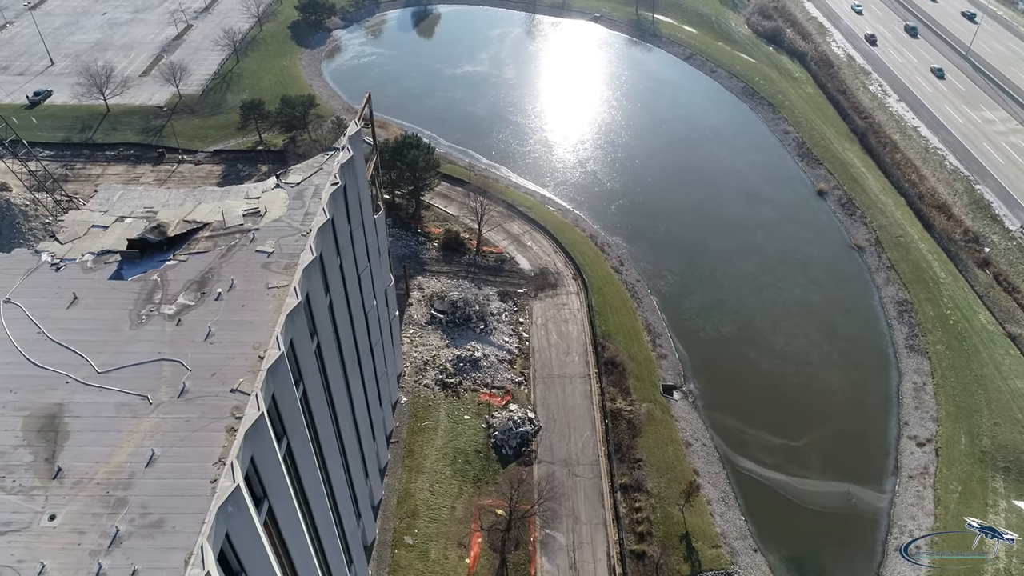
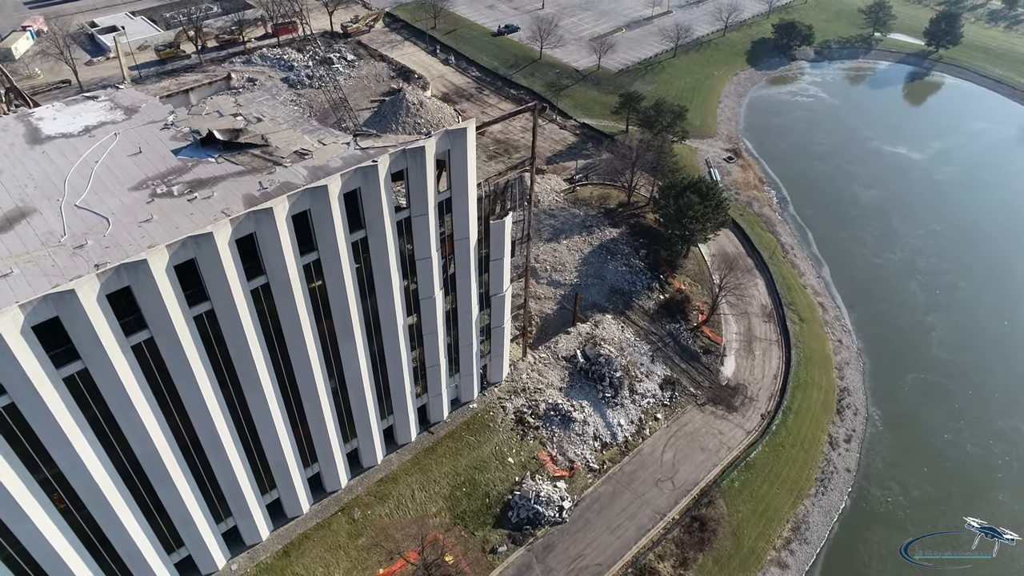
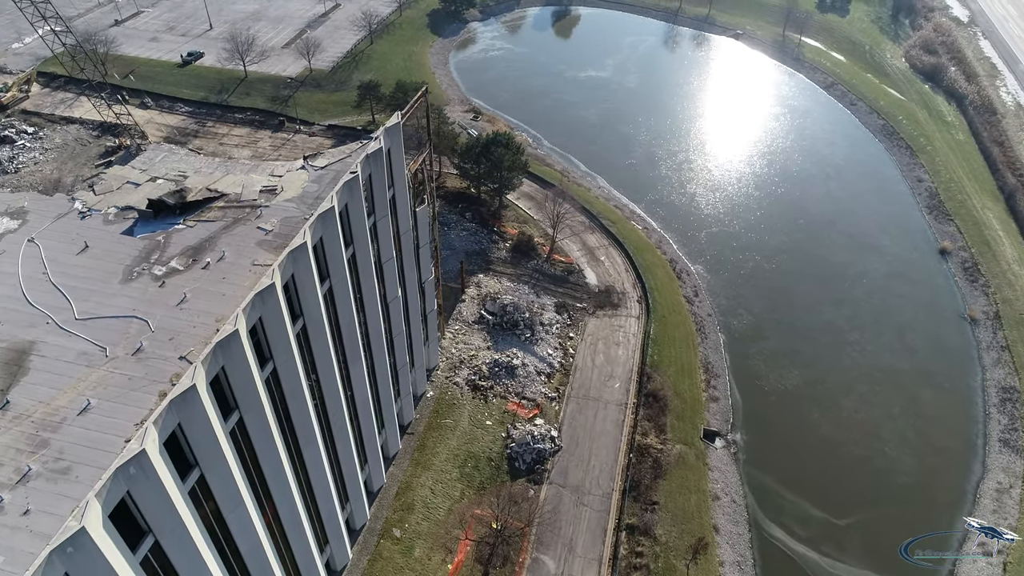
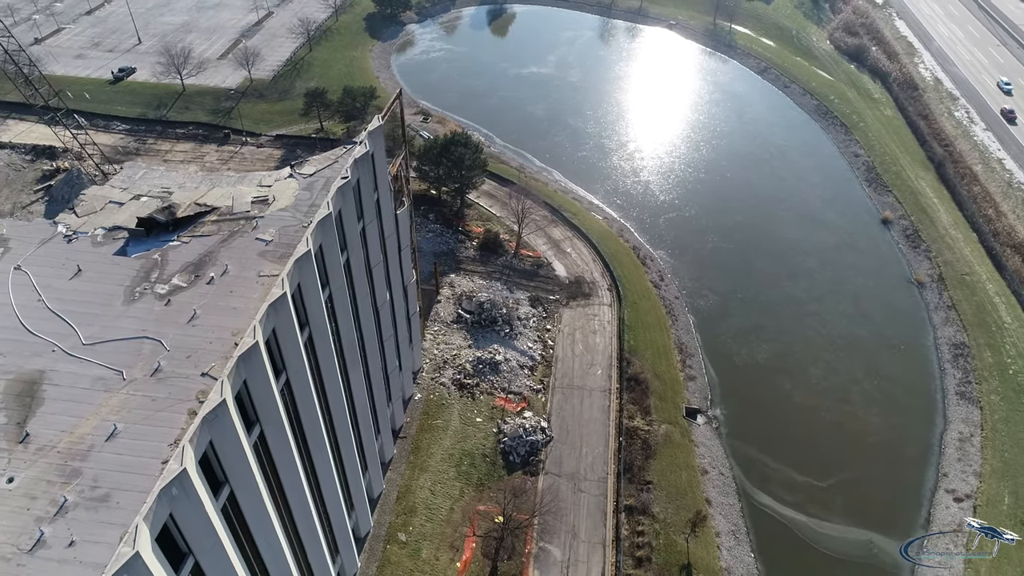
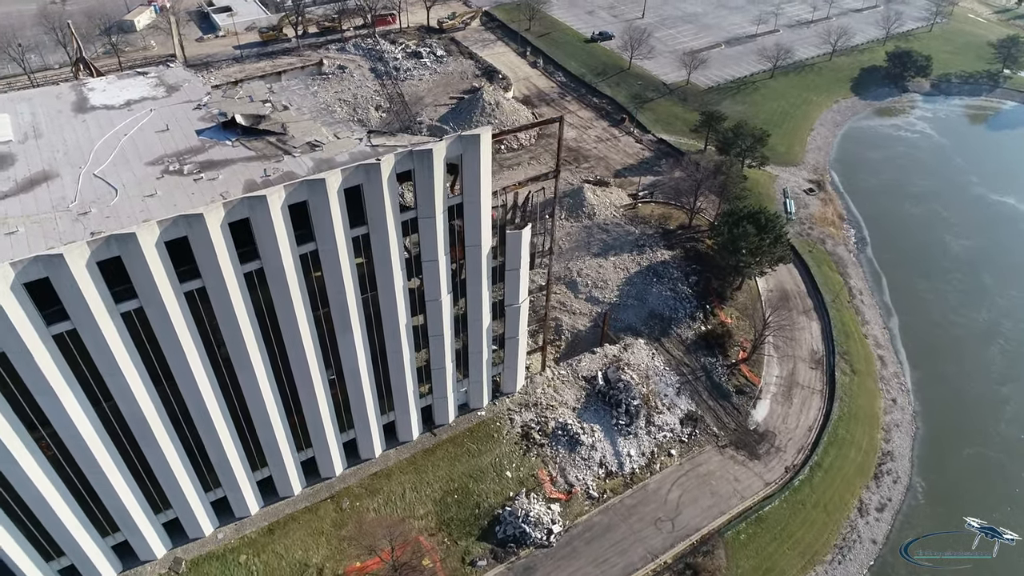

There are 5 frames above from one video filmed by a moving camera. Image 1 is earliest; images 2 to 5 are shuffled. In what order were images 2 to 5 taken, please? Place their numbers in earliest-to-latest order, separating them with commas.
4, 3, 2, 5
